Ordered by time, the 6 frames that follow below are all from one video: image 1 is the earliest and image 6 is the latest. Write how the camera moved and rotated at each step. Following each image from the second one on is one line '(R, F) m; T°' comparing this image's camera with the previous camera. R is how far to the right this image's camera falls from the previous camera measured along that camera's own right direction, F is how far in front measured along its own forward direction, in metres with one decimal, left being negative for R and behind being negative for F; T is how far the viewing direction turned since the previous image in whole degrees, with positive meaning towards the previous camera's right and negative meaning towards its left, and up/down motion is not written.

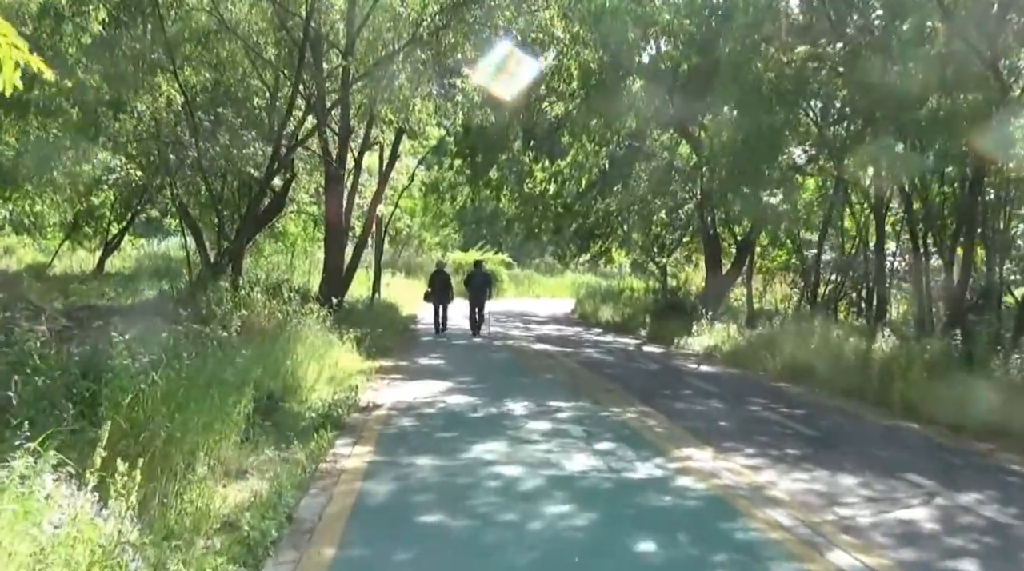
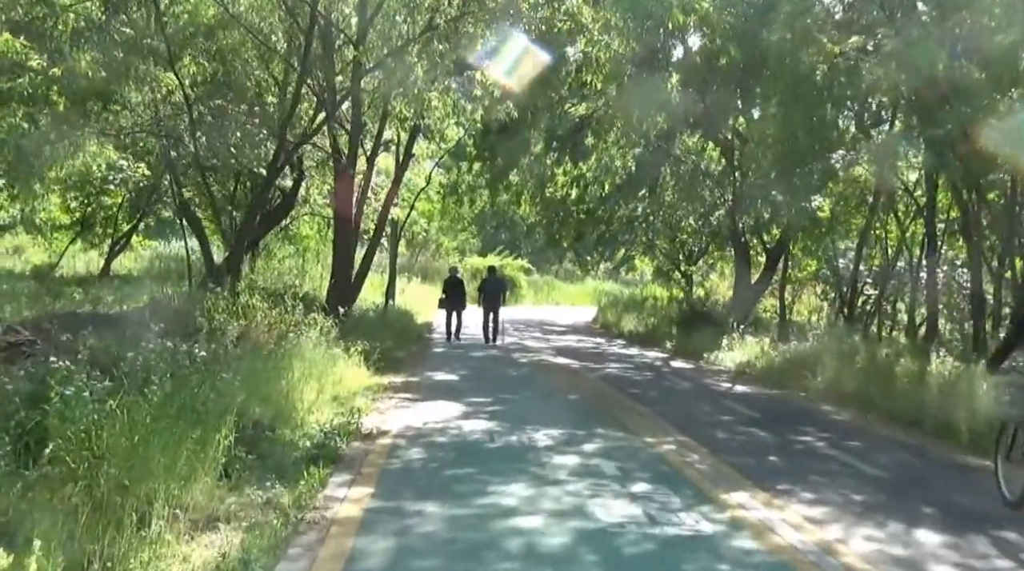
(-0.1, +1.2) m; -1°
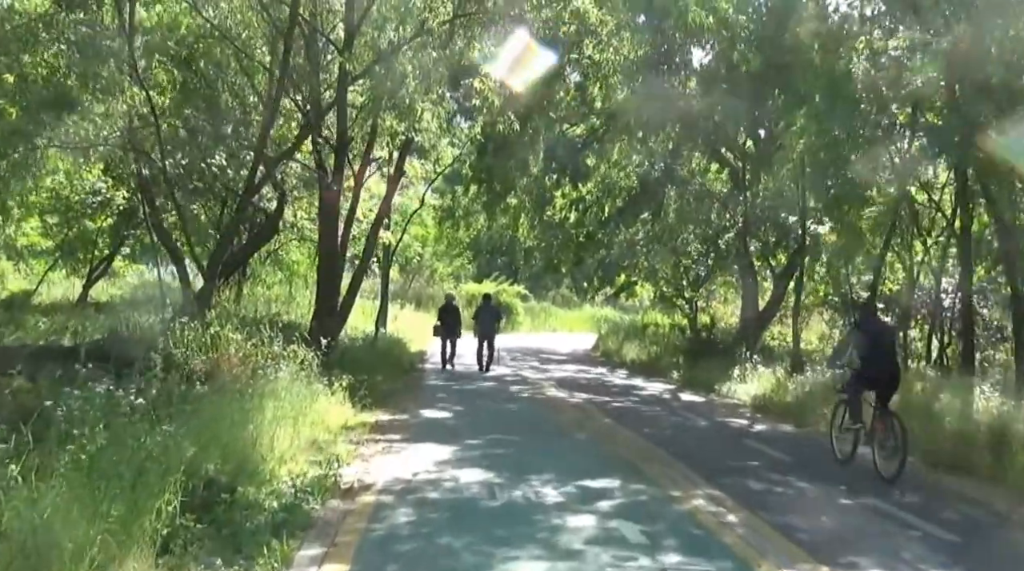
(-0.1, +1.3) m; 0°
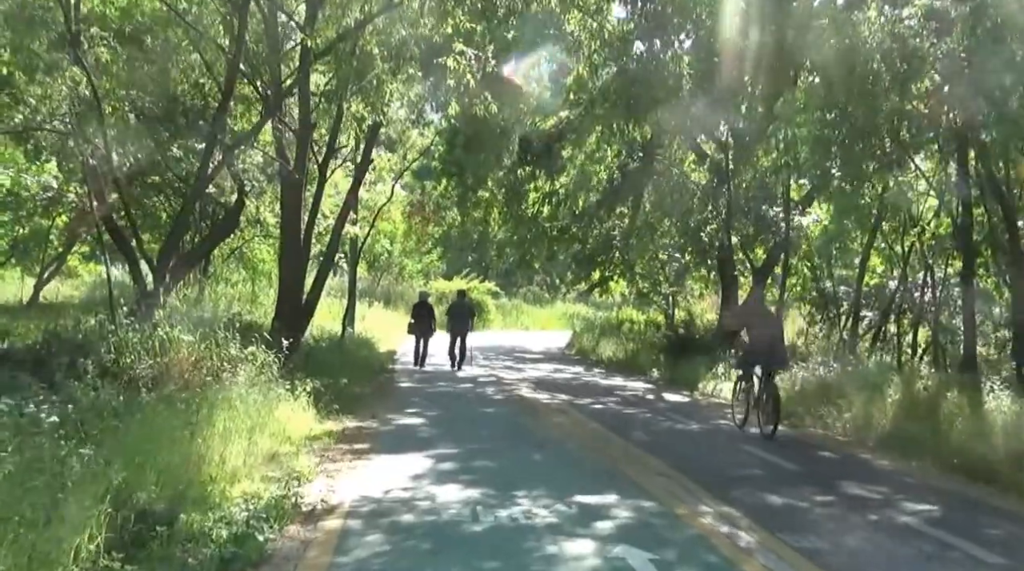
(-0.1, +1.0) m; +2°
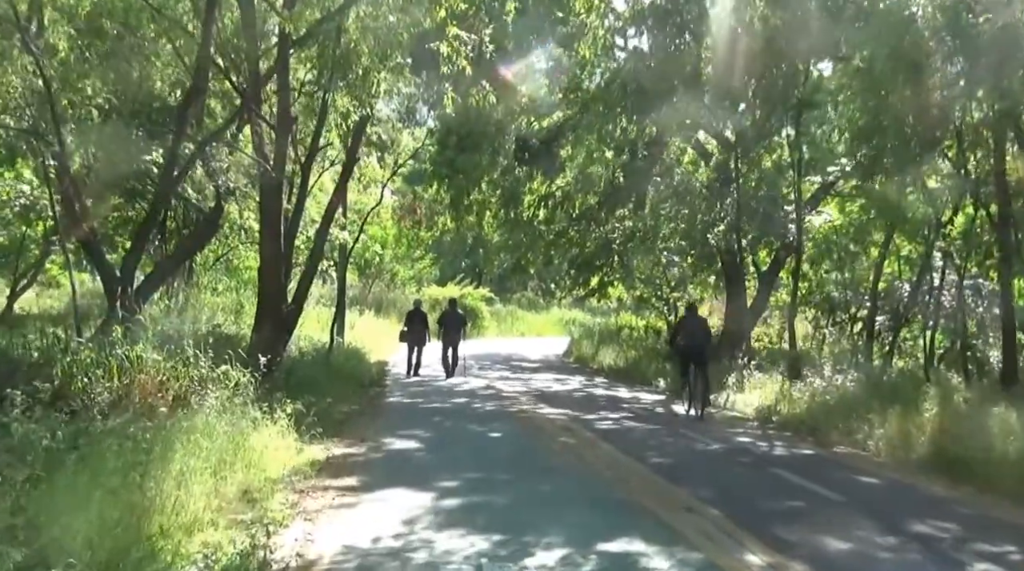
(-0.1, +1.2) m; 0°
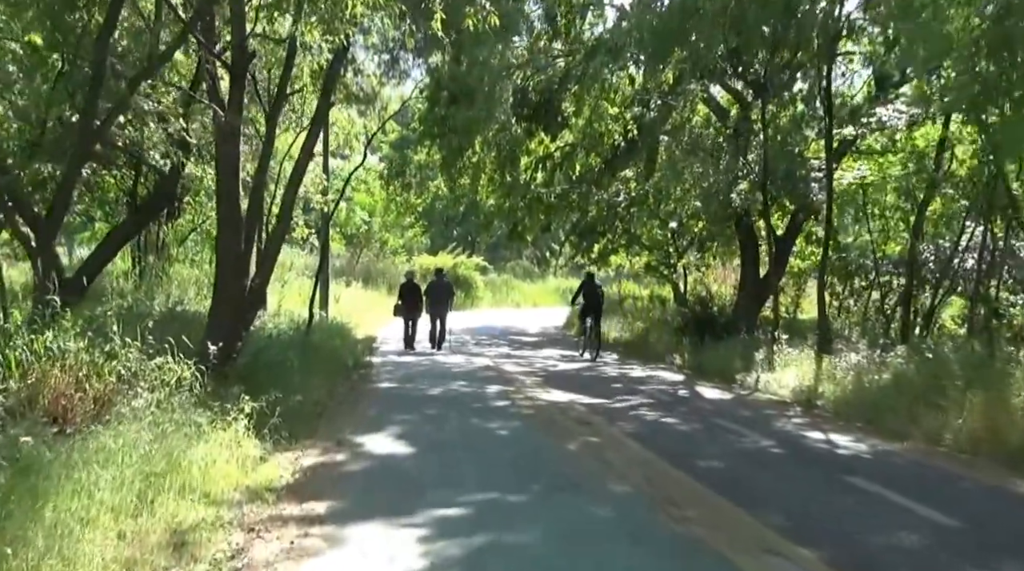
(-0.2, +2.1) m; +1°
